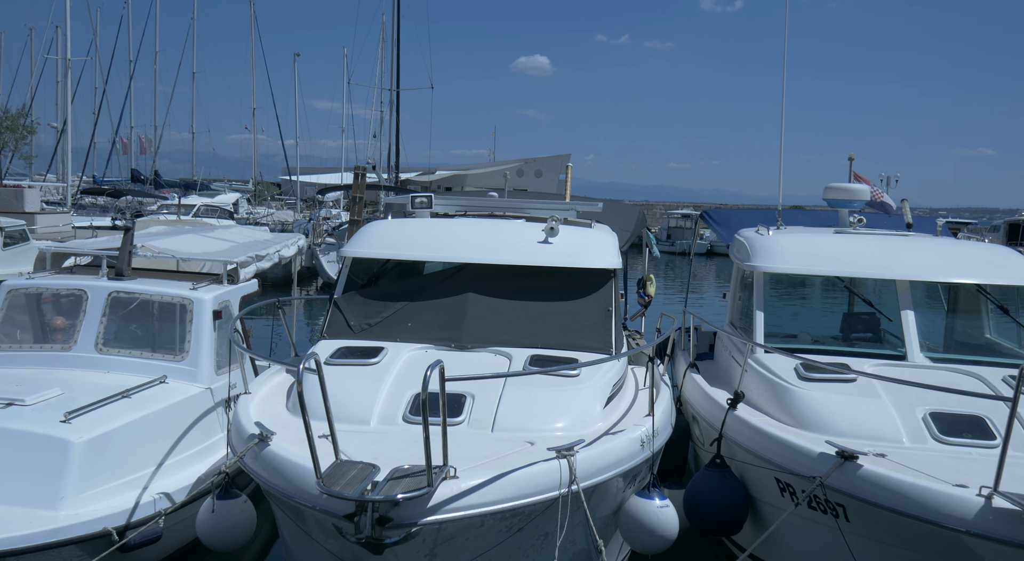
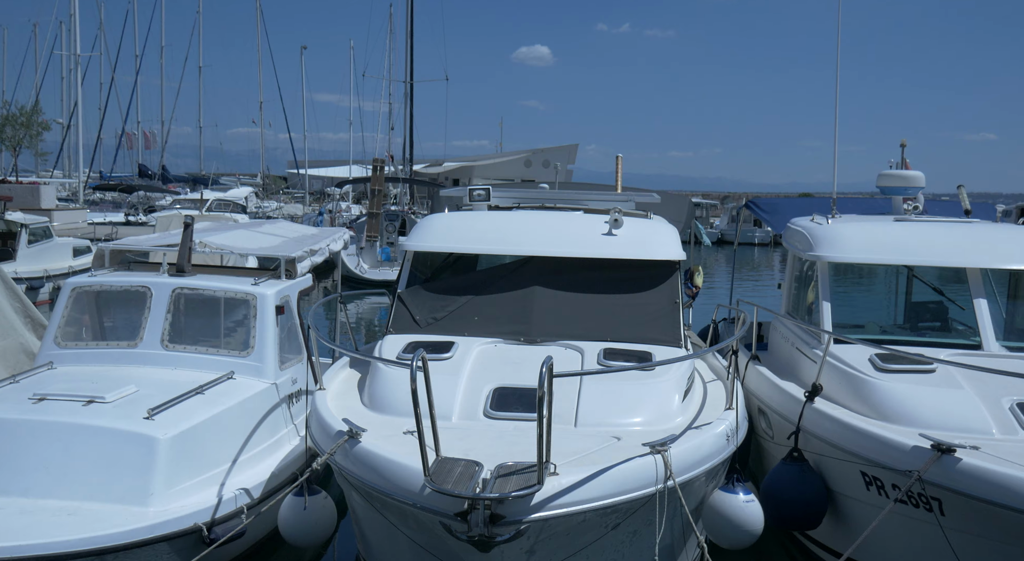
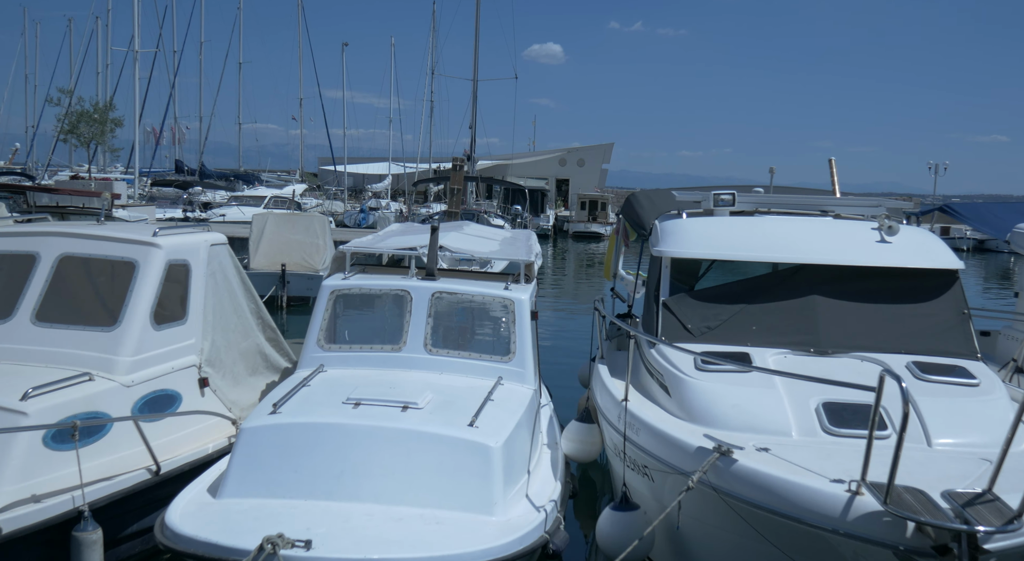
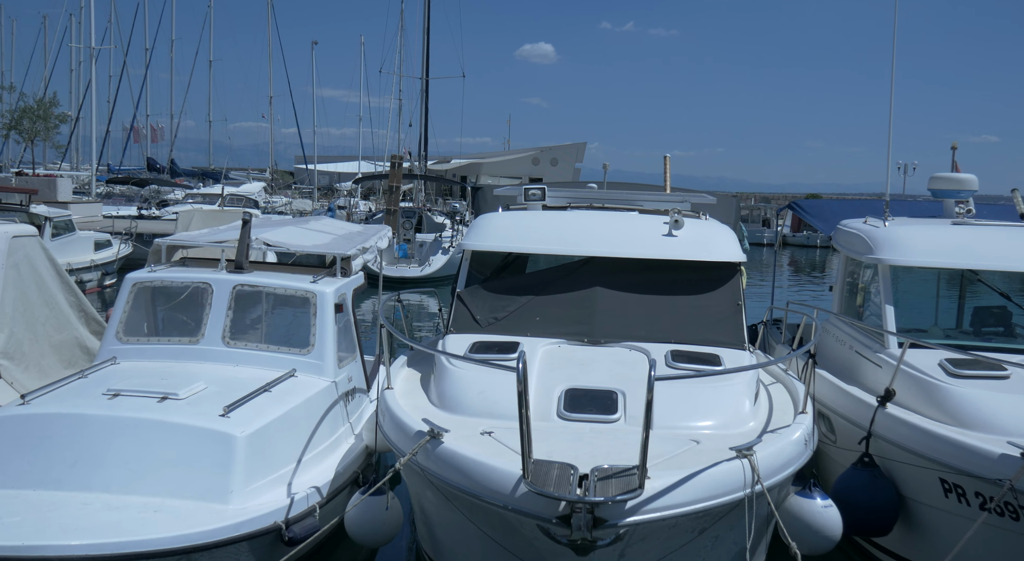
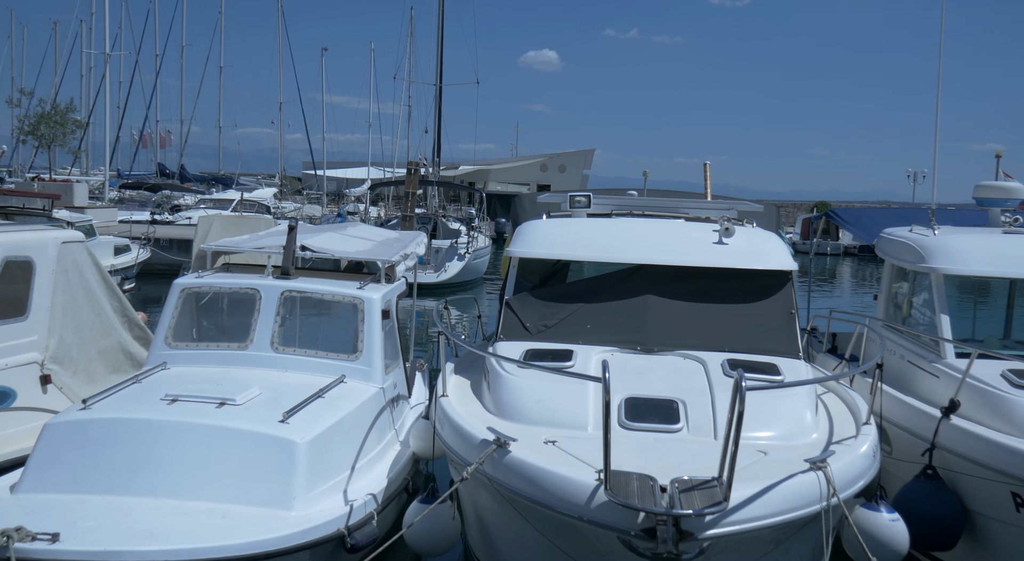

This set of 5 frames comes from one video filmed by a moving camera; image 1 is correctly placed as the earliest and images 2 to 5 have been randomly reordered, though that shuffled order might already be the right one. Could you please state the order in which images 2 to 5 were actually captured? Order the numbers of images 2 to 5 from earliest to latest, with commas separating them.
2, 4, 5, 3
